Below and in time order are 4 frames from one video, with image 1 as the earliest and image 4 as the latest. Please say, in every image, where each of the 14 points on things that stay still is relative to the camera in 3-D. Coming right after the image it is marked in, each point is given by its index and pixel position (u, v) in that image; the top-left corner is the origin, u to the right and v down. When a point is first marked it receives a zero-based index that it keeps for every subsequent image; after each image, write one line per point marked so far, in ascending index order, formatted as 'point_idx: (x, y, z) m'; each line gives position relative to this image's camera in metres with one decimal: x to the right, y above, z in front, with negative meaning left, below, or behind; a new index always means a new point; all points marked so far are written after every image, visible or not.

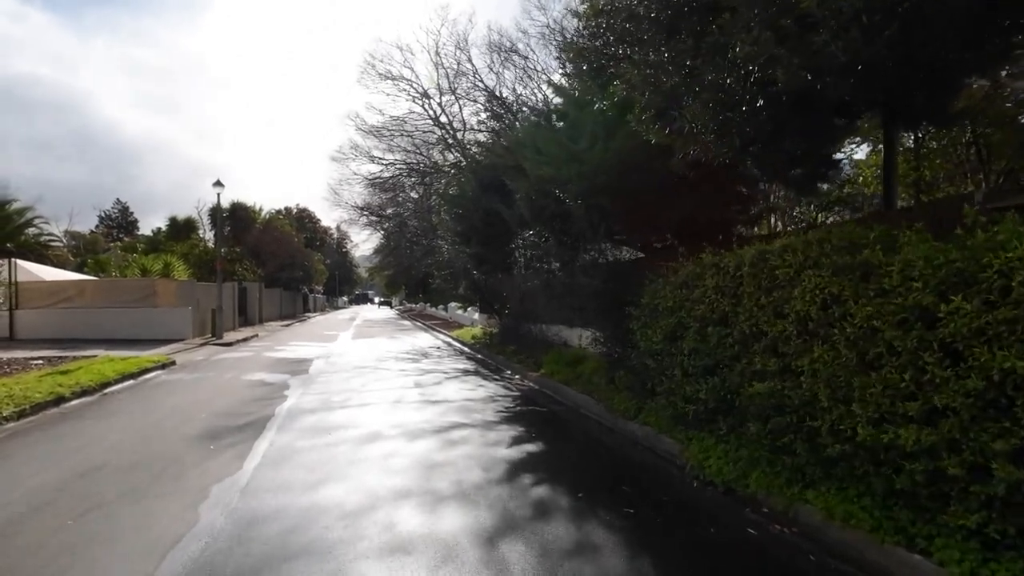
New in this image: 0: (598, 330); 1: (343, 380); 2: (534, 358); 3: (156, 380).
0: (+1.7, -0.9, +11.4) m
1: (-4.9, -2.7, +16.2) m
2: (+0.8, -2.4, +18.9) m
3: (-11.8, -3.1, +18.7) m
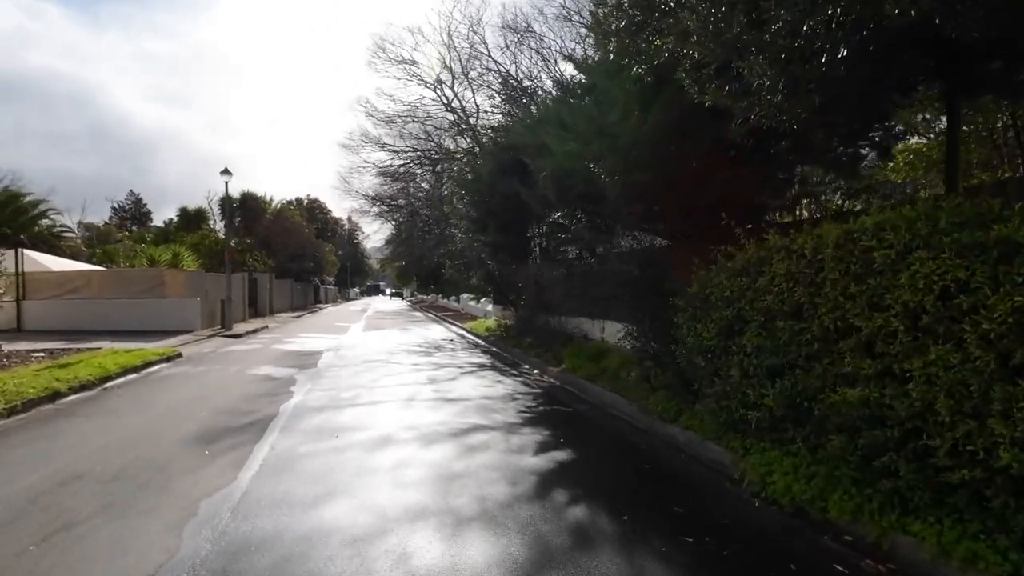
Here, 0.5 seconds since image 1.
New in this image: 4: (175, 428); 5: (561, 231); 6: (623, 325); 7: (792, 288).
0: (+2.2, -0.7, +10.4) m
1: (-4.4, -2.4, +15.3) m
2: (+1.4, -2.0, +17.9) m
3: (-11.3, -2.7, +17.9) m
4: (-6.1, -2.5, +10.1) m
5: (+1.1, +1.3, +12.9) m
6: (+2.2, -0.7, +10.8) m
7: (+2.9, 0.0, +5.8) m
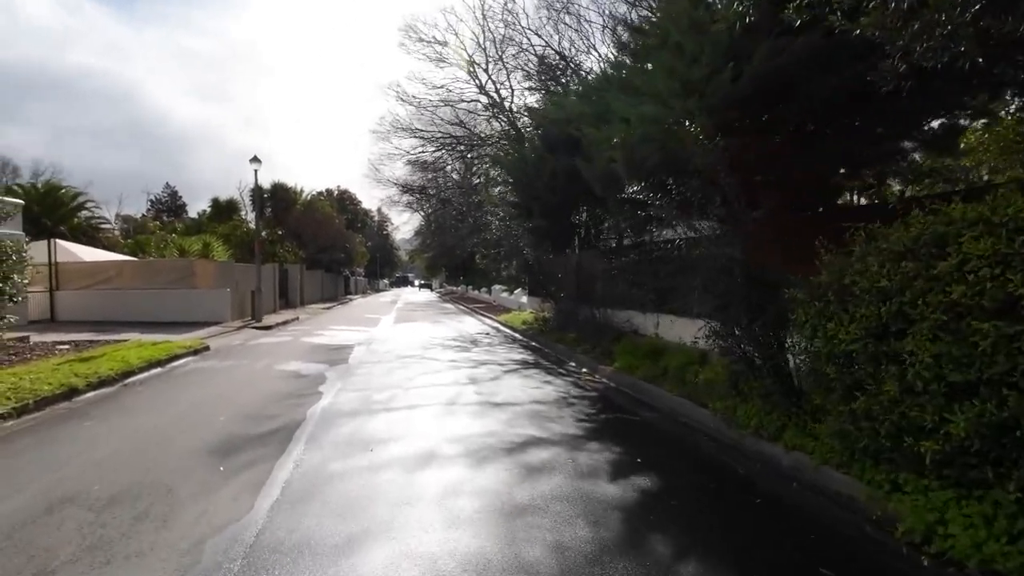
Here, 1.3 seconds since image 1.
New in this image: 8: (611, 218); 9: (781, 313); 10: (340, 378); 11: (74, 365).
0: (+3.1, -0.5, +8.8) m
1: (-3.2, -2.1, +14.1) m
2: (+2.7, -1.8, +16.4) m
3: (-9.9, -2.4, +17.0) m
4: (-5.1, -2.3, +8.9) m
5: (+2.2, +1.5, +11.3) m
6: (+3.1, -0.6, +9.2) m
7: (+3.6, +0.1, +4.2) m
8: (+2.4, +1.7, +13.4) m
9: (+3.6, -0.3, +7.6) m
10: (-4.2, -2.2, +13.6) m
11: (-11.9, -2.1, +15.2) m
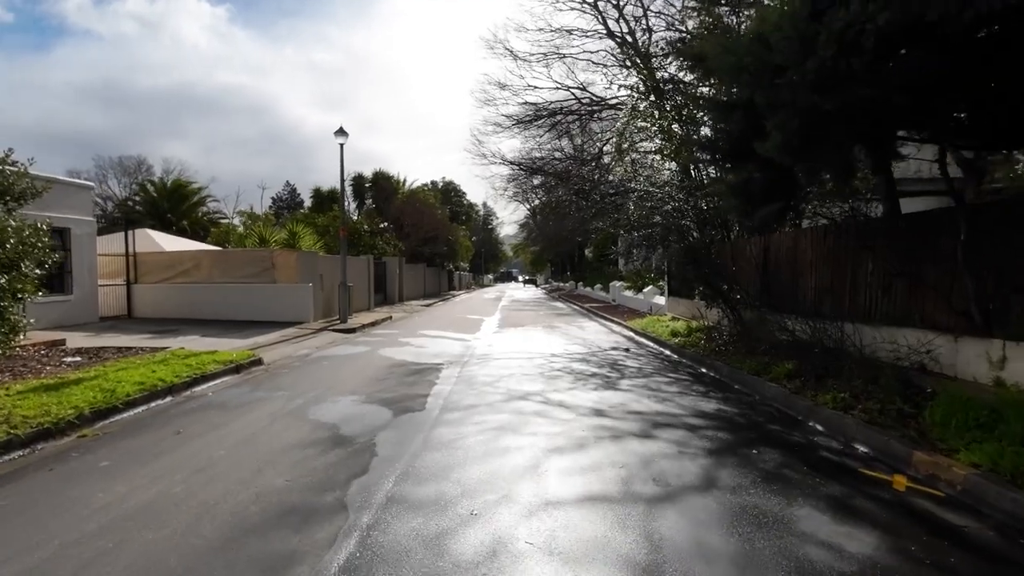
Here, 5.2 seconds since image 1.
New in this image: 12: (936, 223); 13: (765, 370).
0: (+4.9, -0.6, +1.2) m
1: (-0.4, -2.1, +7.6) m
2: (+5.8, -1.8, +8.7) m
3: (-6.5, -2.3, +11.6) m
4: (-3.2, -2.3, +2.8) m
5: (+4.4, +1.5, +3.8) m
6: (+5.0, -0.6, +1.6) m
7: (+4.5, 0.0, -3.4) m
8: (+5.0, +1.6, +5.8) m
9: (+5.2, -0.4, -0.1) m
10: (-1.4, -2.2, +7.3) m
11: (-8.7, -2.0, +10.2) m
12: (+7.7, +1.2, +10.1) m
13: (+5.5, -1.8, +11.9) m
